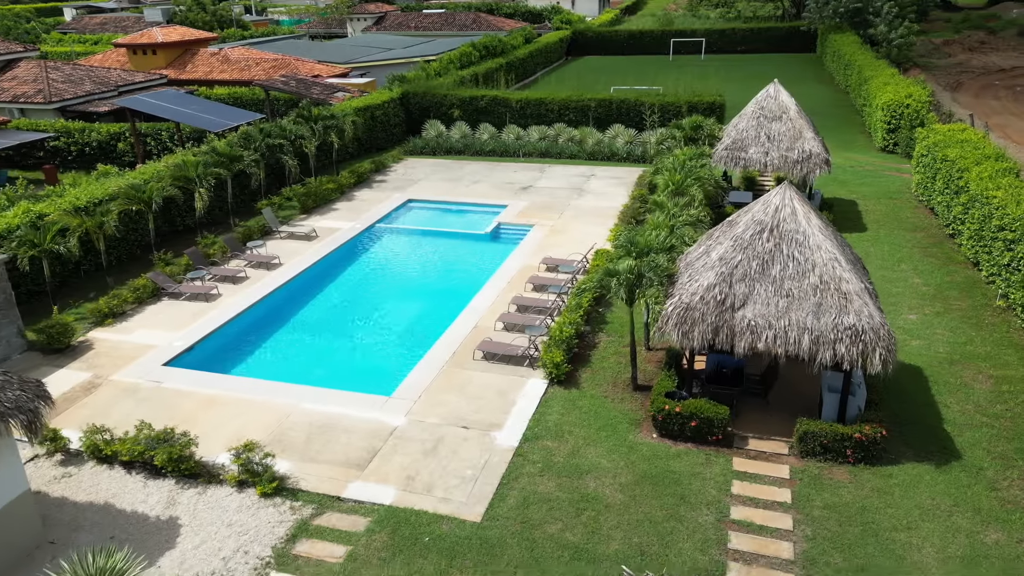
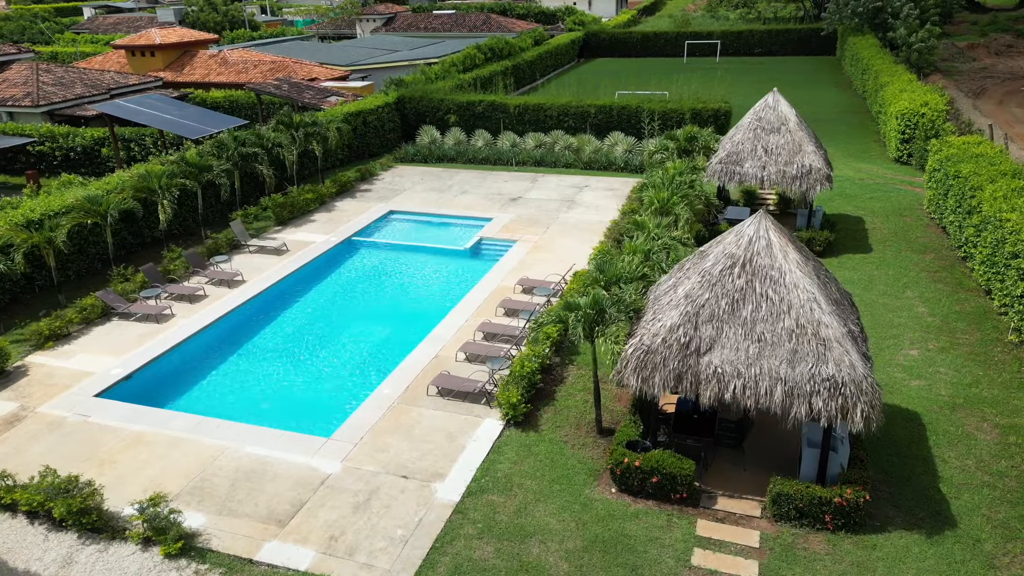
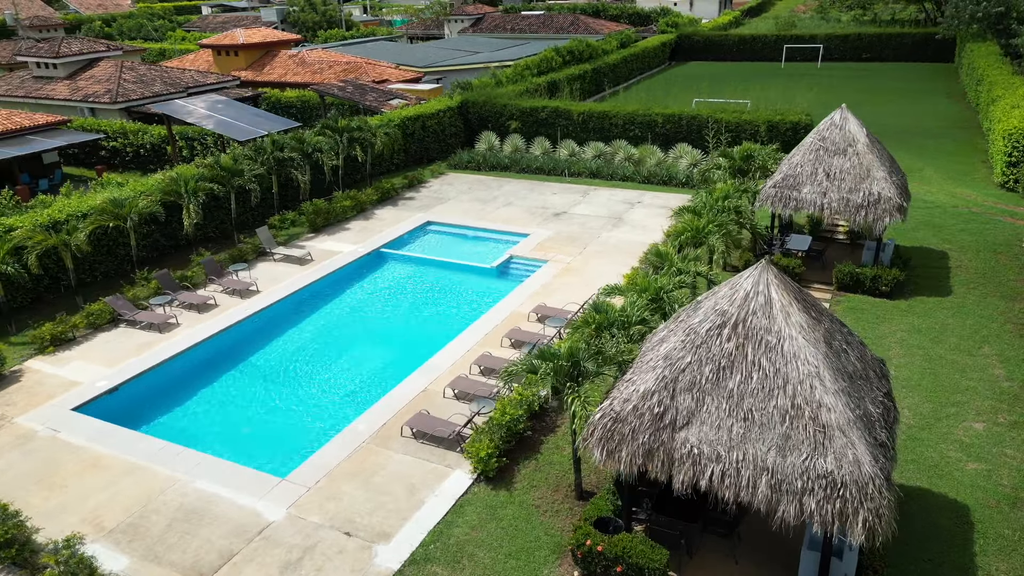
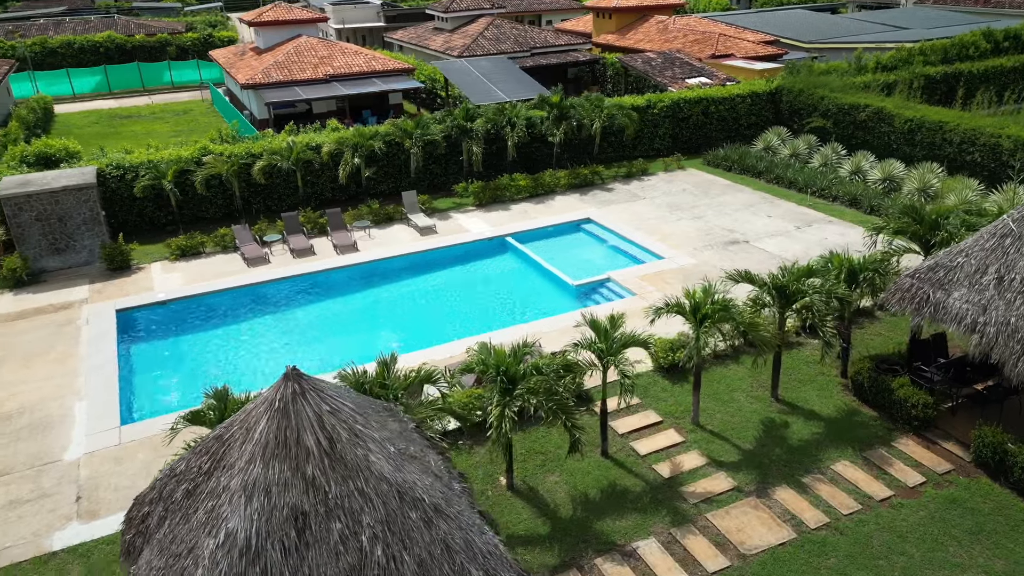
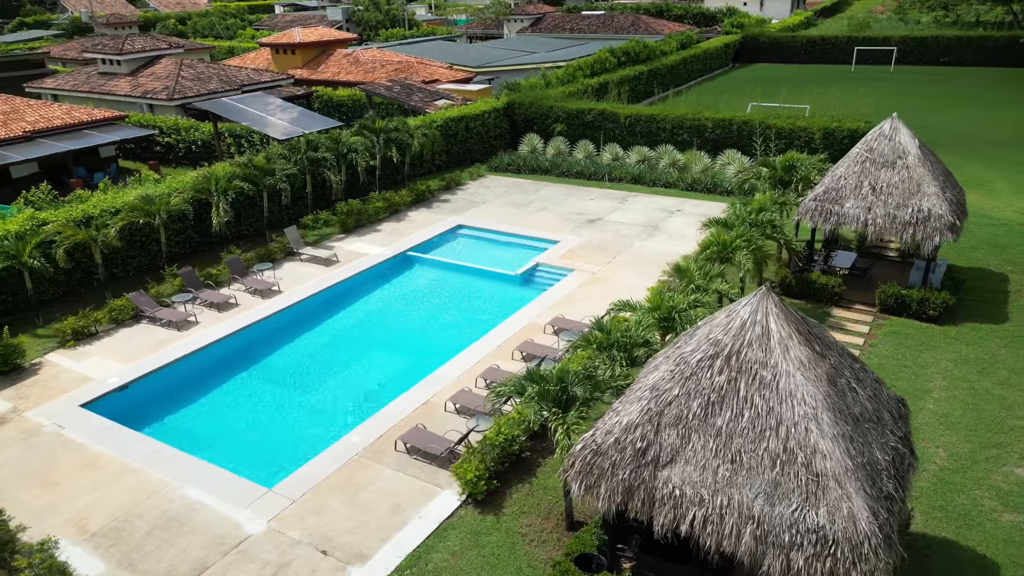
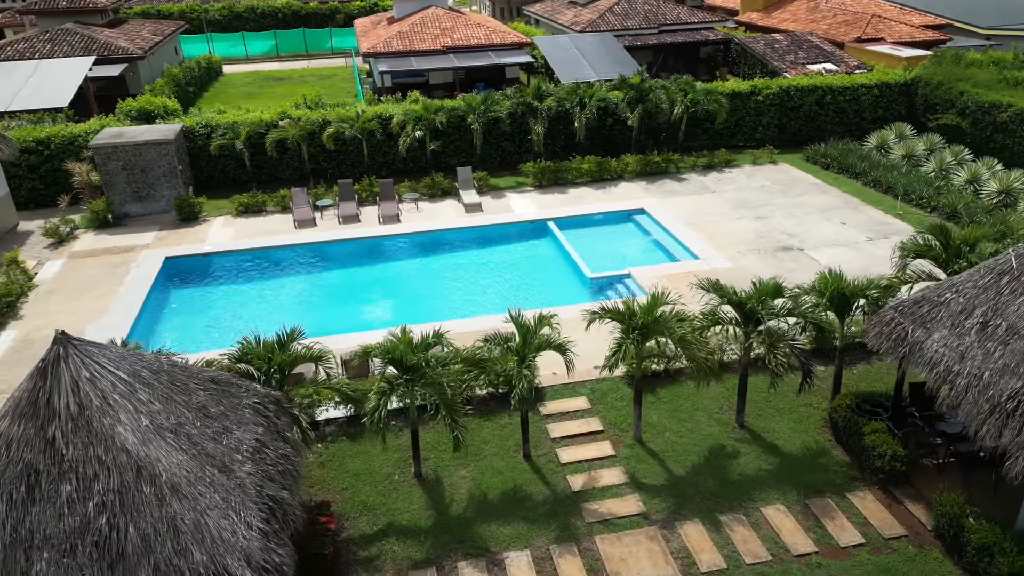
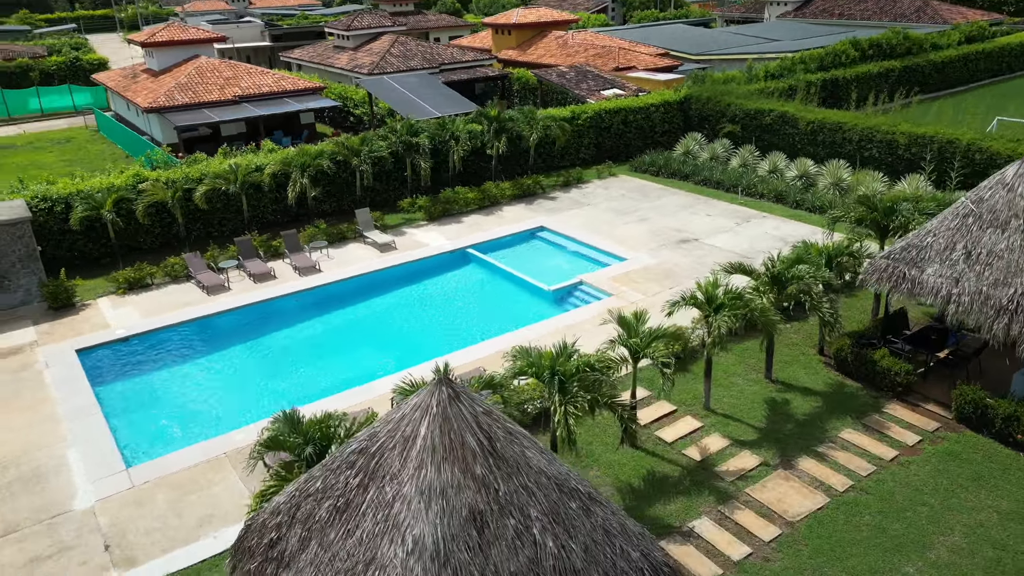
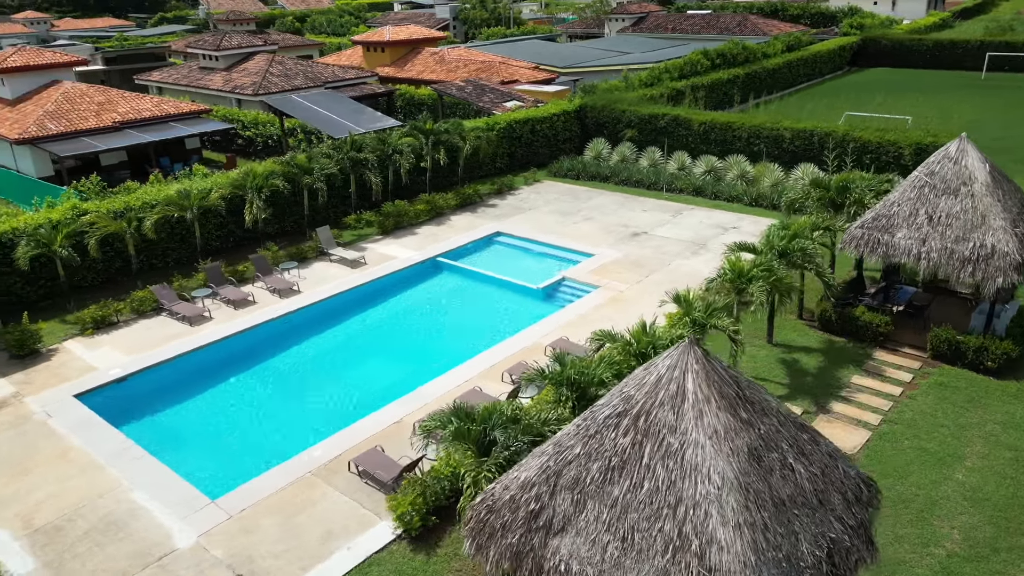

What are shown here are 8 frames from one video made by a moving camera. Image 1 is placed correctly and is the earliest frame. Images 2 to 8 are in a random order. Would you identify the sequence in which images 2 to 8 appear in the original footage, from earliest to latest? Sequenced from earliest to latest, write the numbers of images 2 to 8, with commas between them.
2, 3, 5, 8, 7, 4, 6
